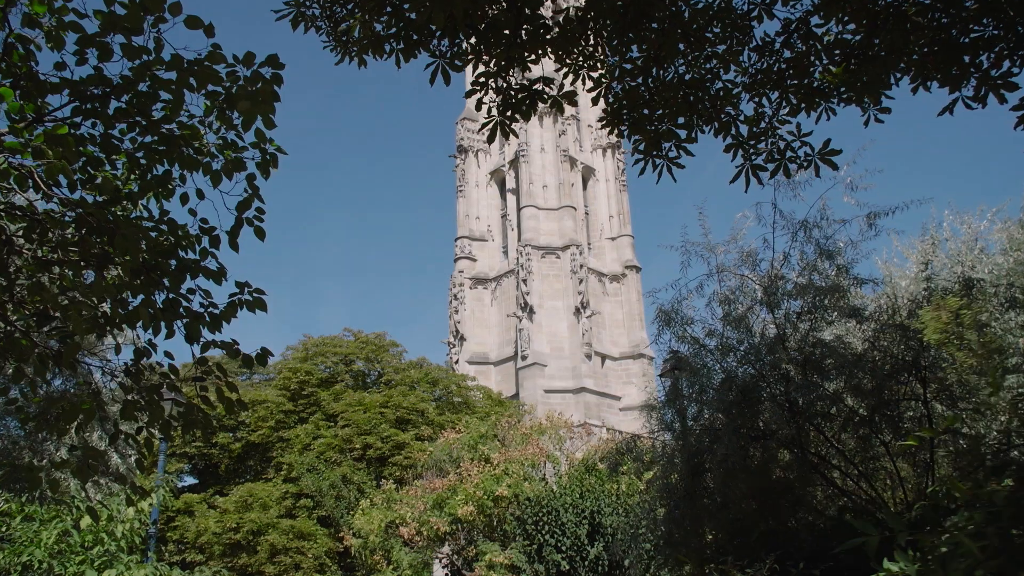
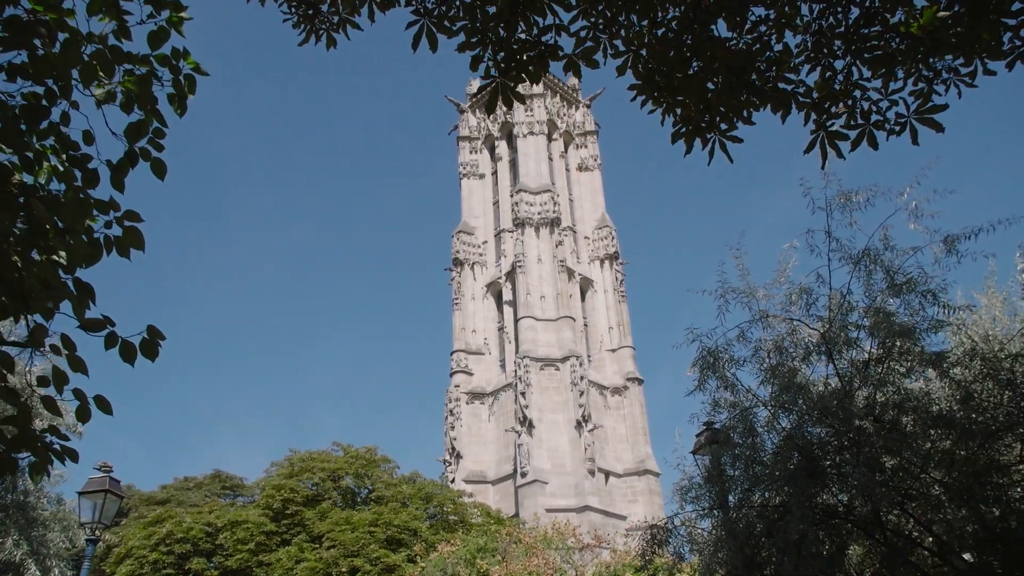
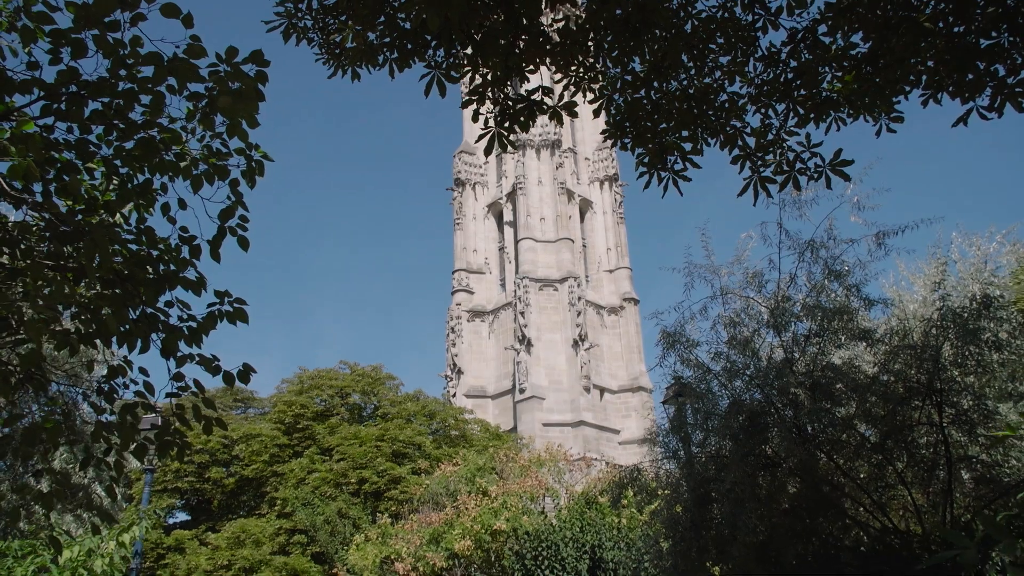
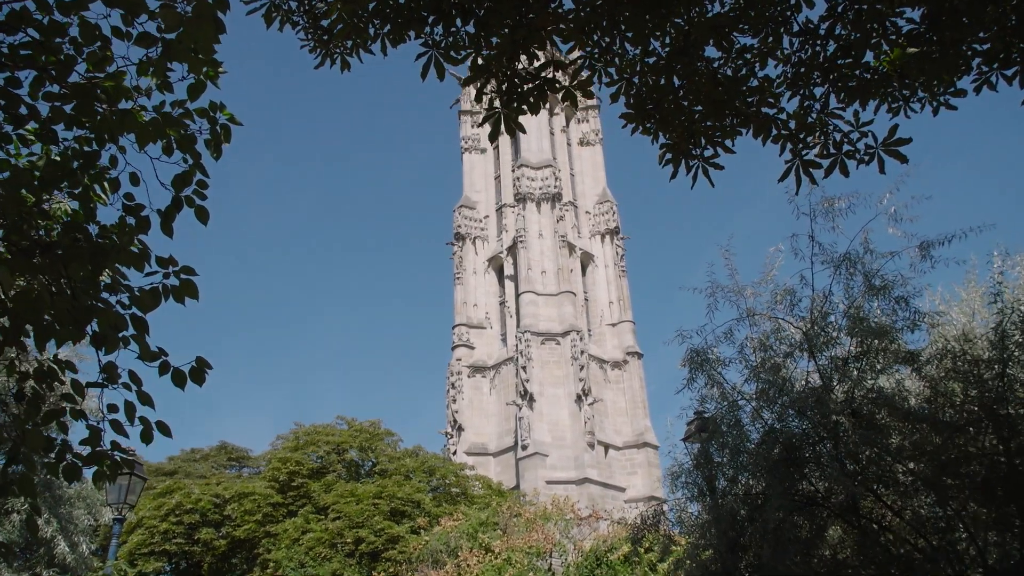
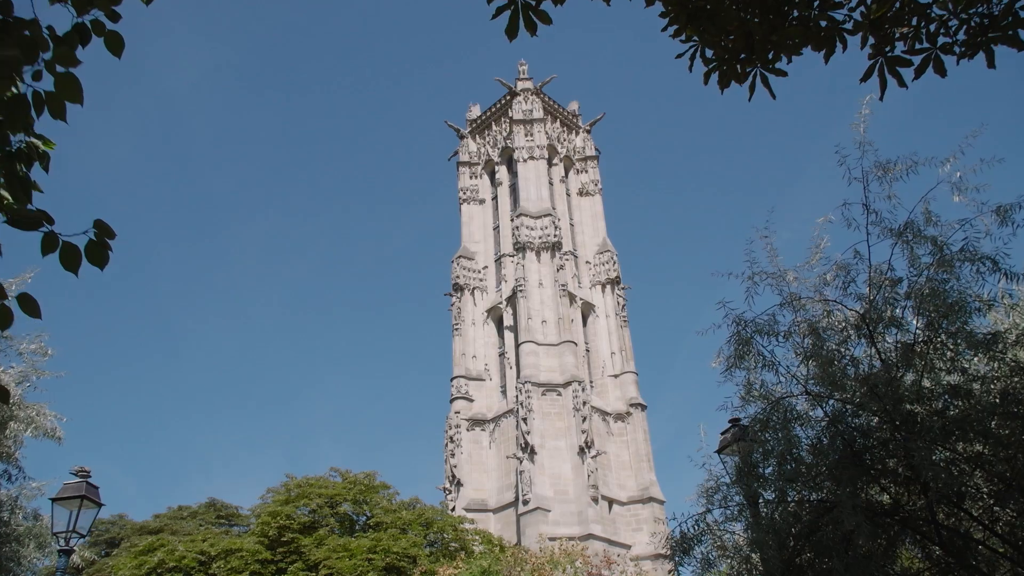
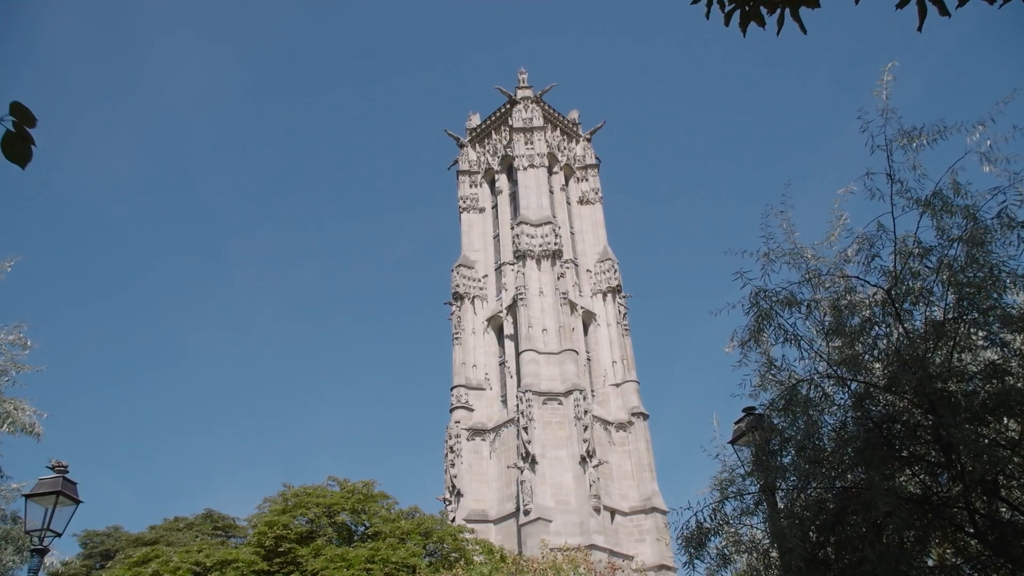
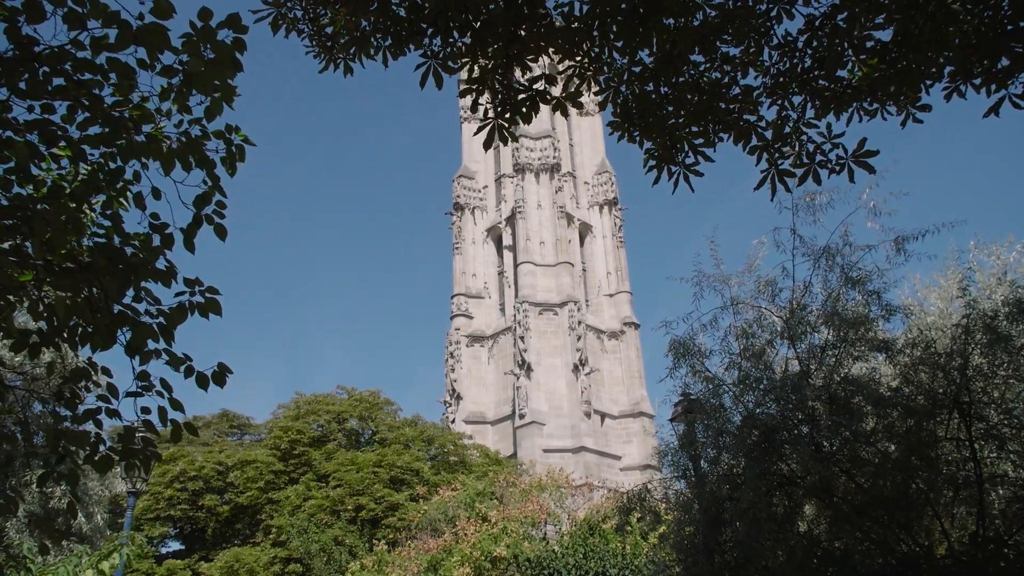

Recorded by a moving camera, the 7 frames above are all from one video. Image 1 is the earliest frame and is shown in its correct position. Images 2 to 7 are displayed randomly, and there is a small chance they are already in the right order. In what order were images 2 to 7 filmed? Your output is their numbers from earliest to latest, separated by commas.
3, 7, 4, 2, 5, 6
